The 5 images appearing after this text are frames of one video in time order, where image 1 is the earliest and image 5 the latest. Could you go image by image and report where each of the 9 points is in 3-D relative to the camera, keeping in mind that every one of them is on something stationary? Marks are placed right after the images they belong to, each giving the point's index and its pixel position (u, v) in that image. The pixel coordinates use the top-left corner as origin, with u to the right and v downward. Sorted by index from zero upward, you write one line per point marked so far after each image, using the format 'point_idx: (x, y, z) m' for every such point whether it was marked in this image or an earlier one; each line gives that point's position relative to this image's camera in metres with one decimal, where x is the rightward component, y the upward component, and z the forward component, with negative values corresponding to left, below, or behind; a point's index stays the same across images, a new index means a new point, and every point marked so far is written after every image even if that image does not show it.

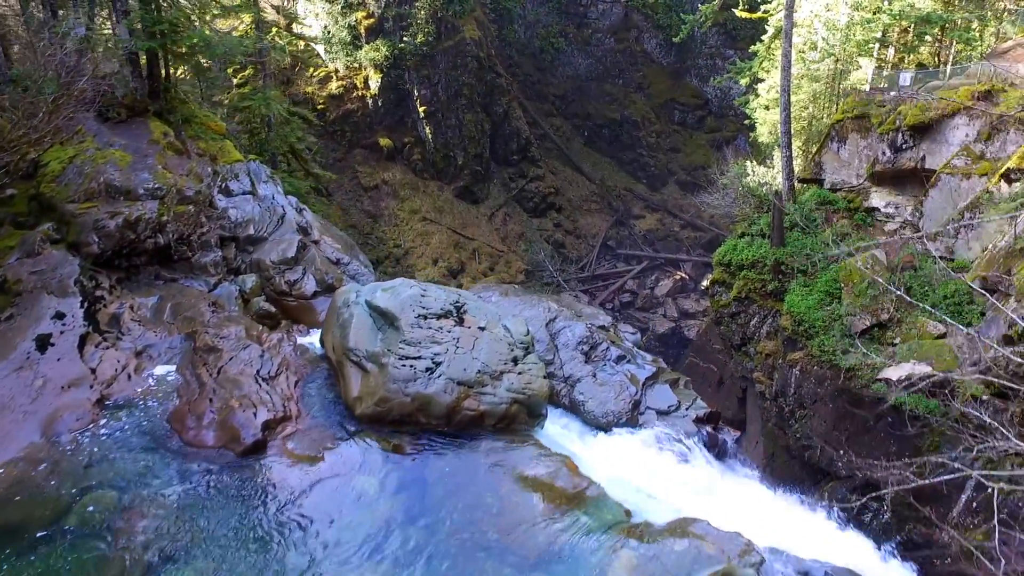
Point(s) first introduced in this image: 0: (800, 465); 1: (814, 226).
0: (+6.0, -3.7, +12.1) m
1: (+7.0, +1.4, +13.3) m
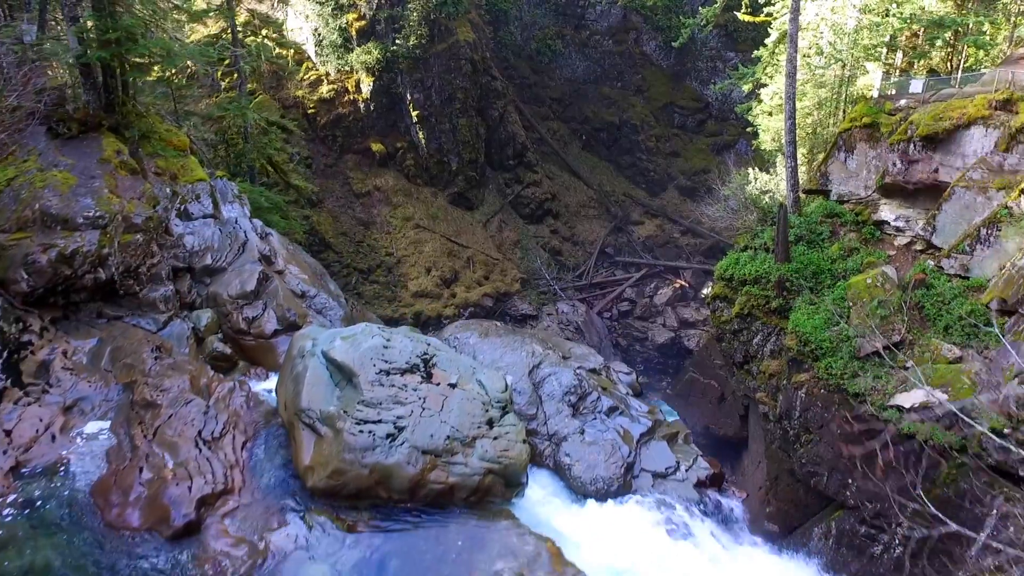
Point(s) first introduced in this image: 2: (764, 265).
0: (+5.9, -4.0, +11.6) m
1: (+6.8, +1.0, +12.7) m
2: (+5.7, +0.5, +13.0) m
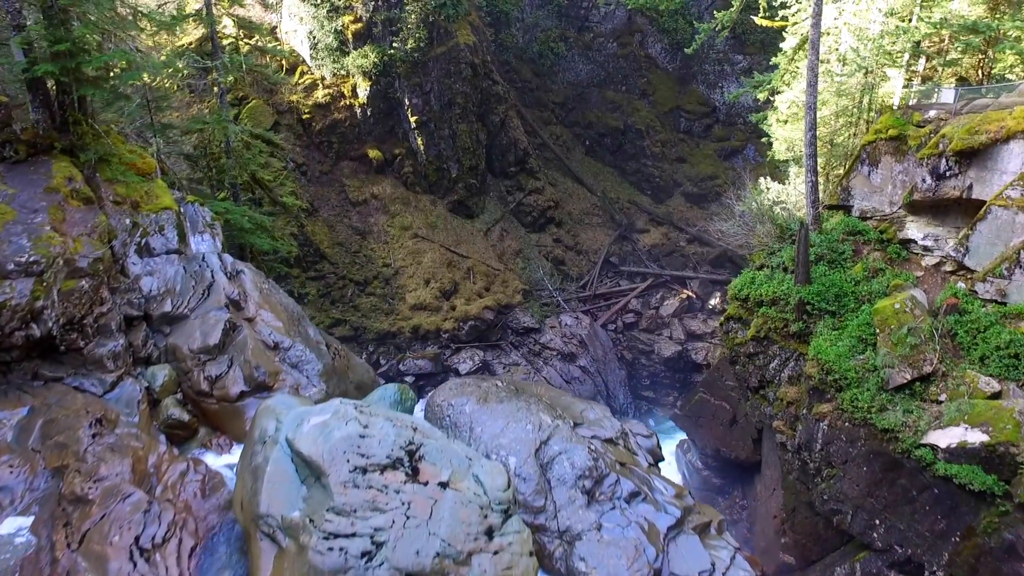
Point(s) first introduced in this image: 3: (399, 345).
0: (+5.9, -4.5, +10.8) m
1: (+6.9, +0.6, +12.0) m
2: (+5.8, 0.0, +12.2) m
3: (-3.8, -1.9, +19.4) m
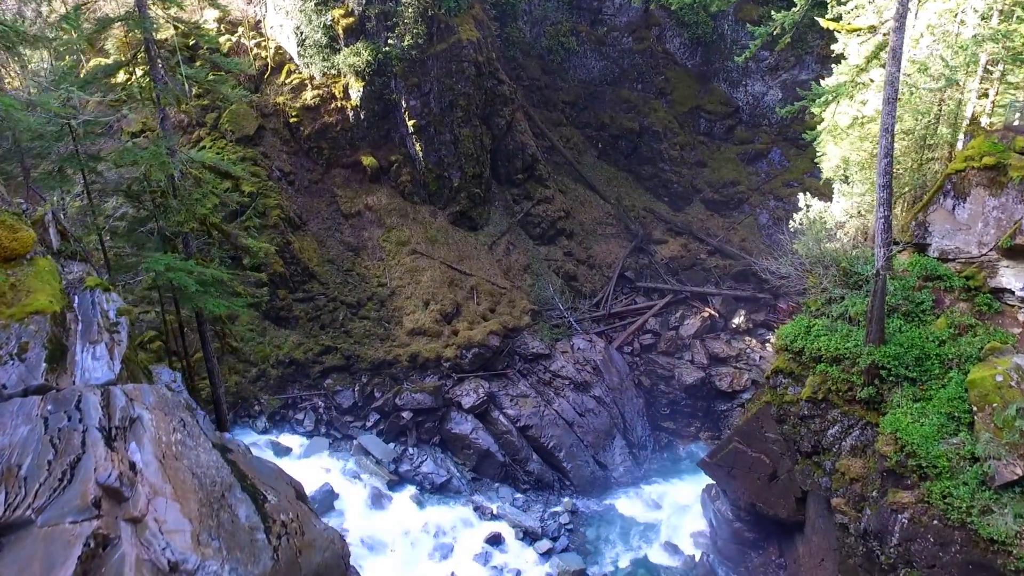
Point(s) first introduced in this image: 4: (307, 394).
0: (+6.1, -5.5, +9.0) m
1: (+7.1, -0.4, +10.0) m
2: (+6.0, -0.9, +10.3) m
3: (-3.6, -2.6, +17.5) m
4: (-6.2, -3.1, +17.1) m
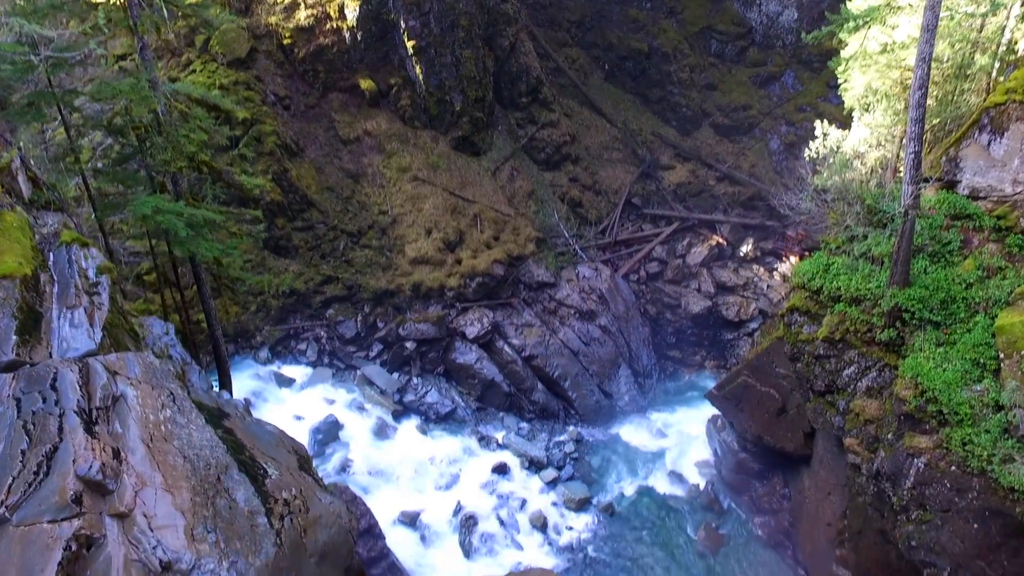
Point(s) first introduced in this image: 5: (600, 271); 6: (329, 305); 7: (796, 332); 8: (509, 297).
0: (+6.4, -4.6, +9.4) m
1: (+7.4, +0.6, +9.8) m
2: (+6.3, +0.1, +10.2) m
3: (-3.3, -0.7, +17.4) m
4: (-5.9, -1.2, +17.0) m
5: (+3.0, +0.3, +19.6) m
6: (-5.4, -0.6, +17.3) m
7: (+5.6, -0.9, +11.2) m
8: (0.0, -0.5, +18.2) m
